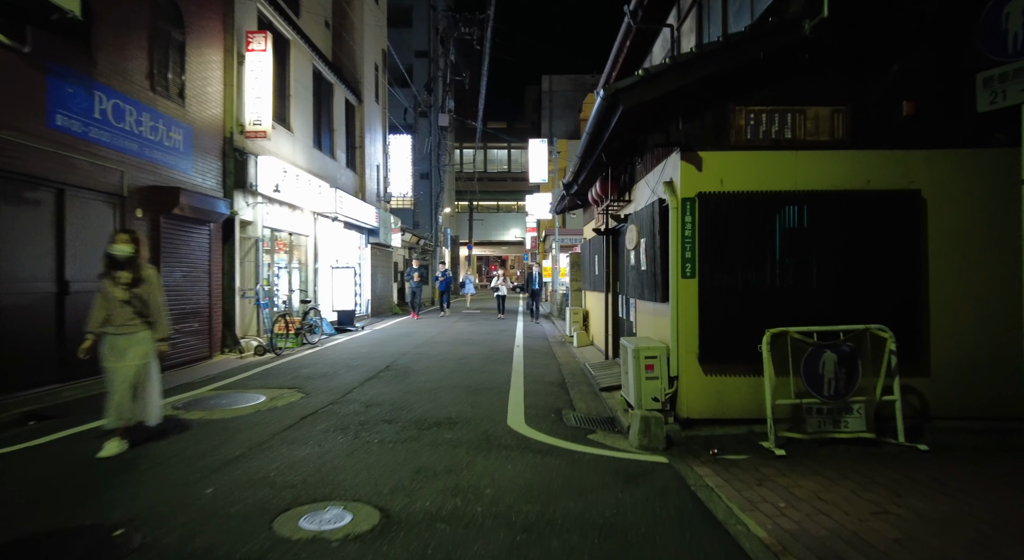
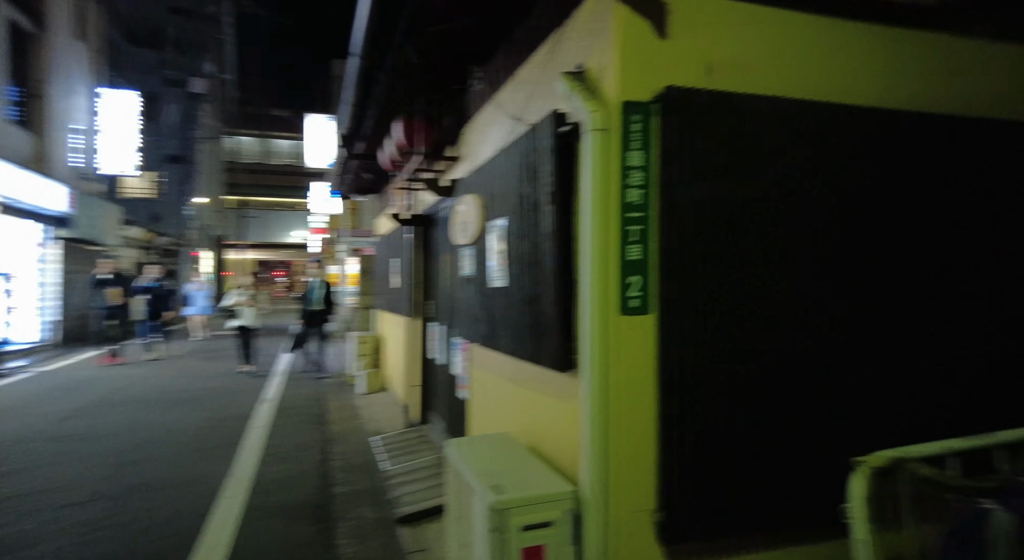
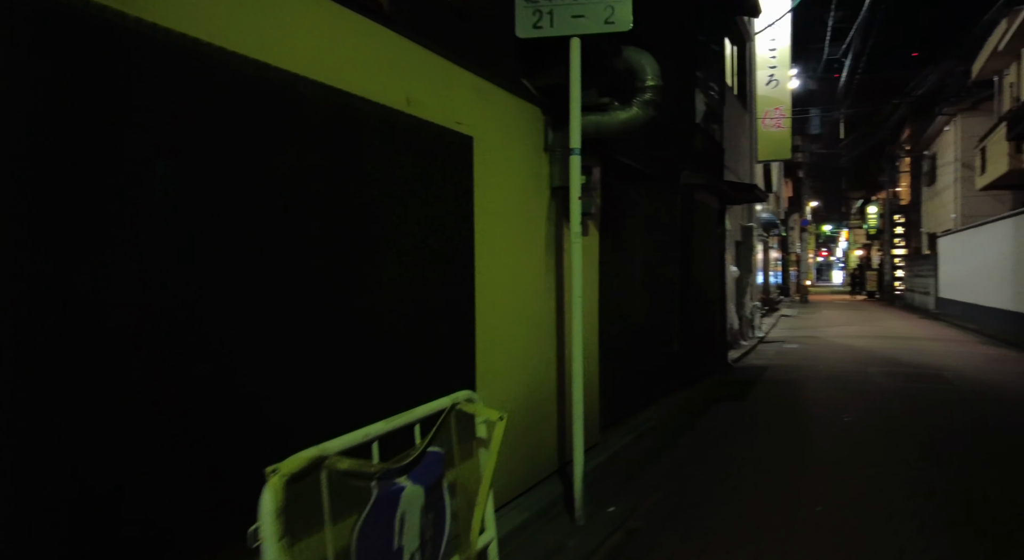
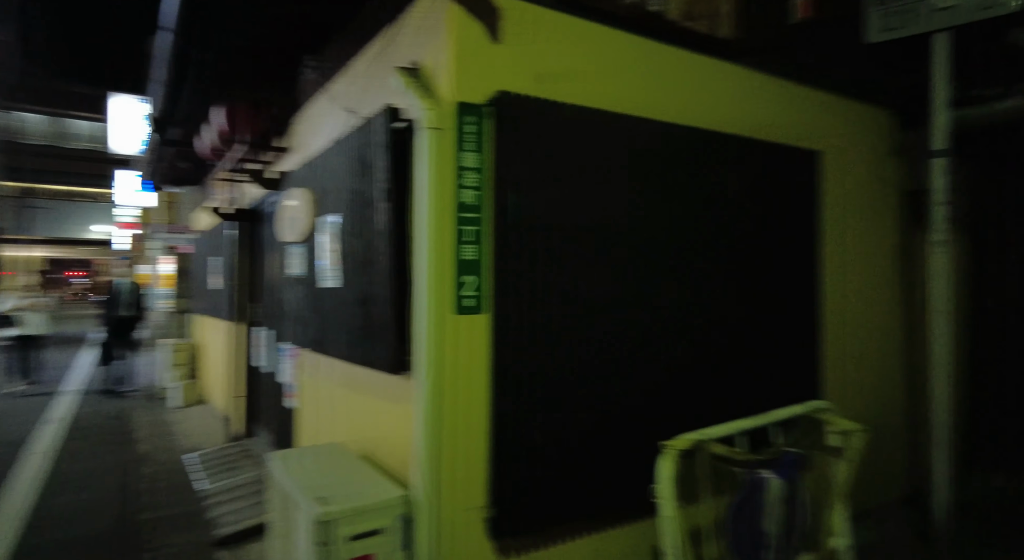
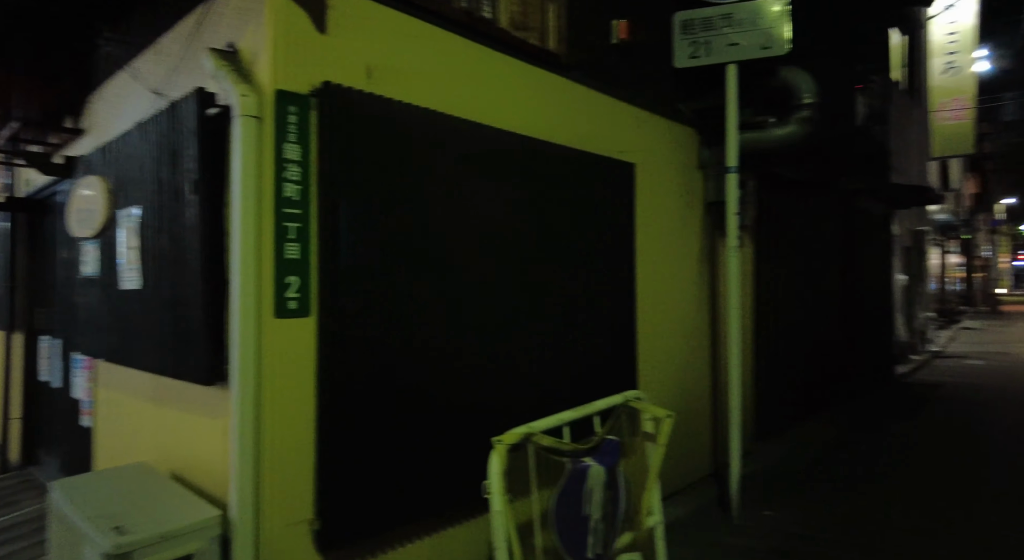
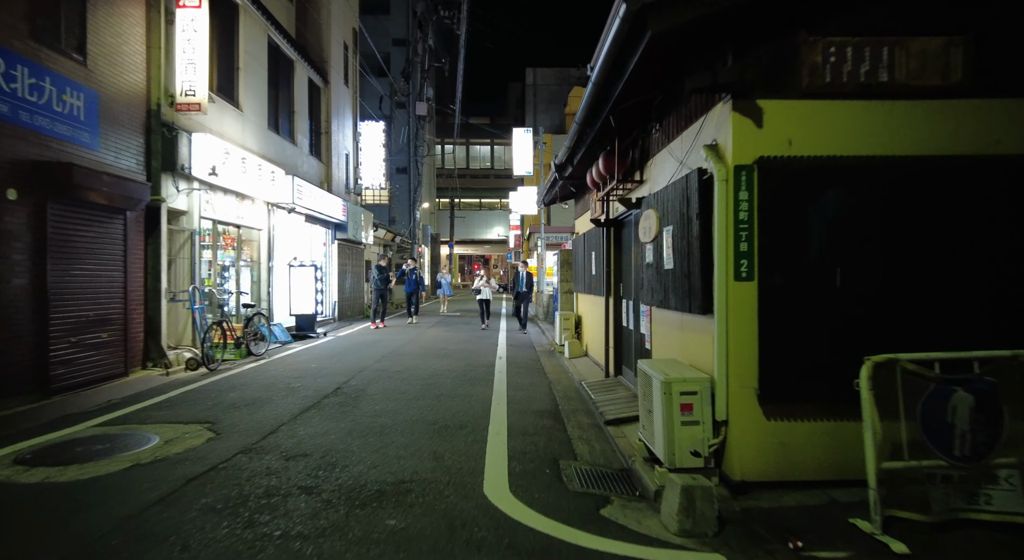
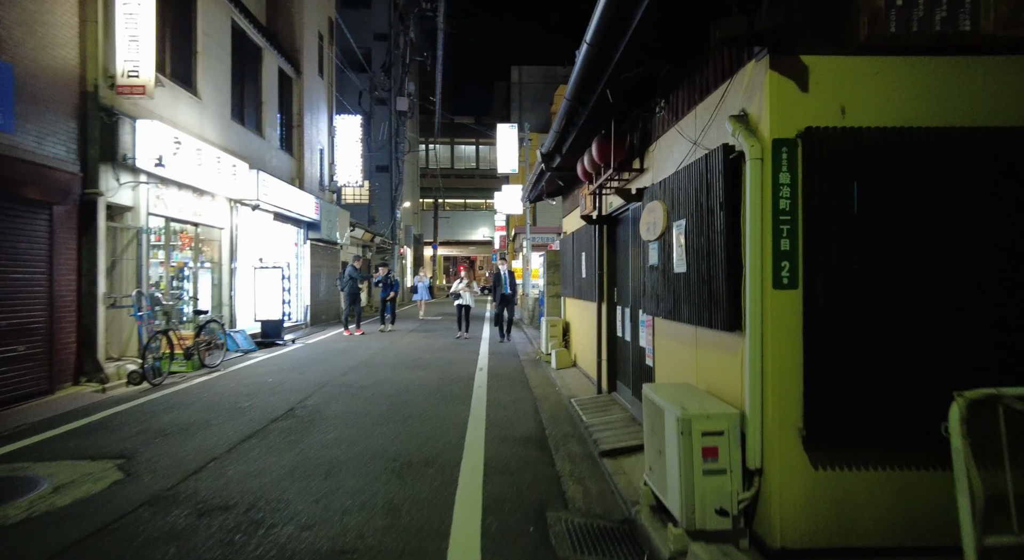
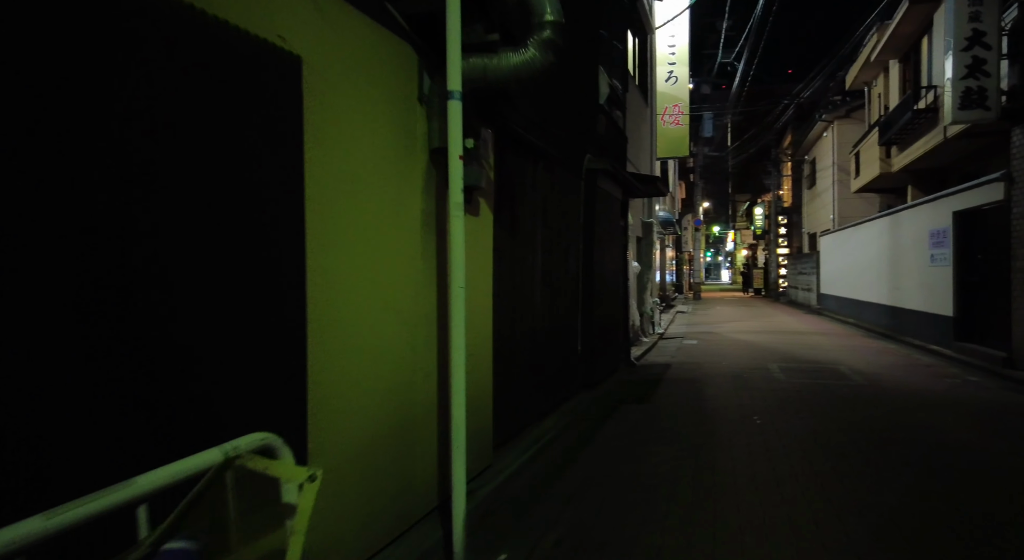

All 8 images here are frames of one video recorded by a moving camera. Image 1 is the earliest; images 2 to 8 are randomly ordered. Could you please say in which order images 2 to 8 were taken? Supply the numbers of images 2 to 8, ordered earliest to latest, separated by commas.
6, 7, 2, 4, 5, 3, 8
